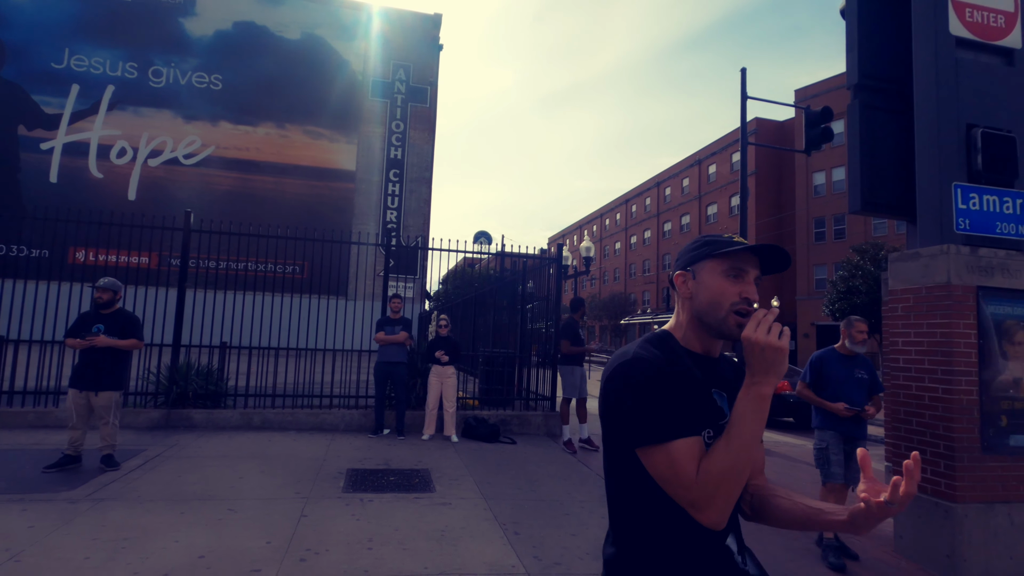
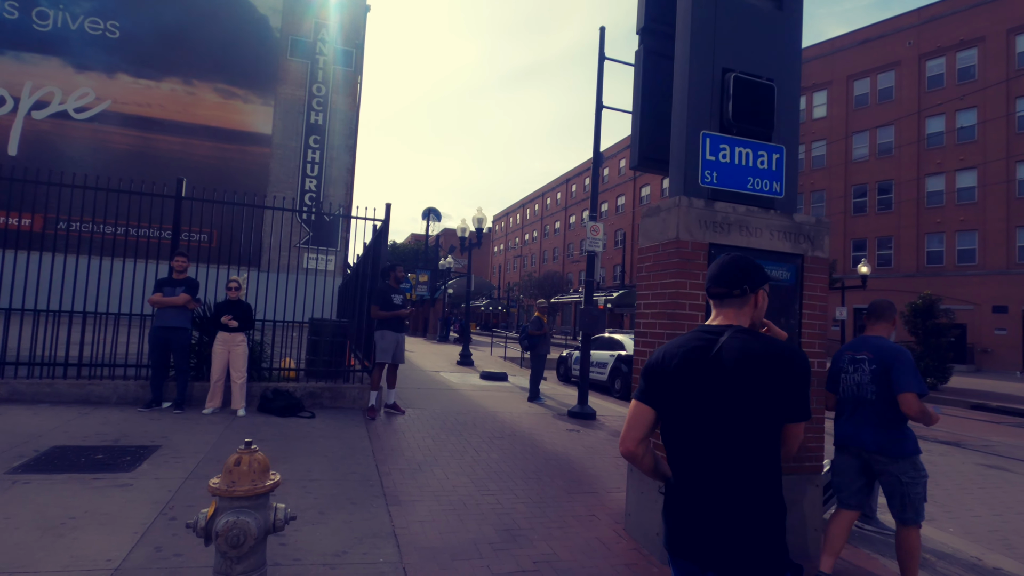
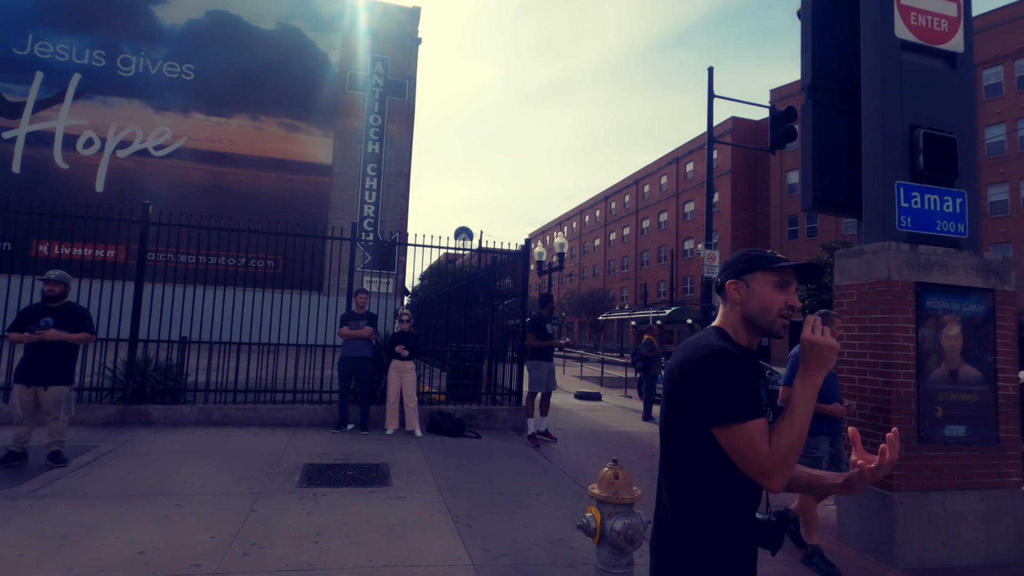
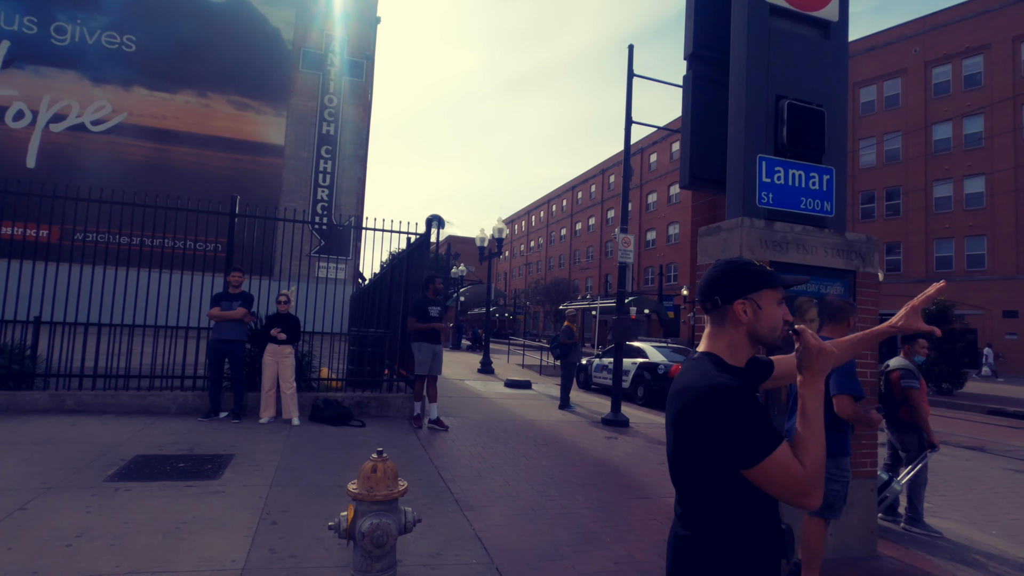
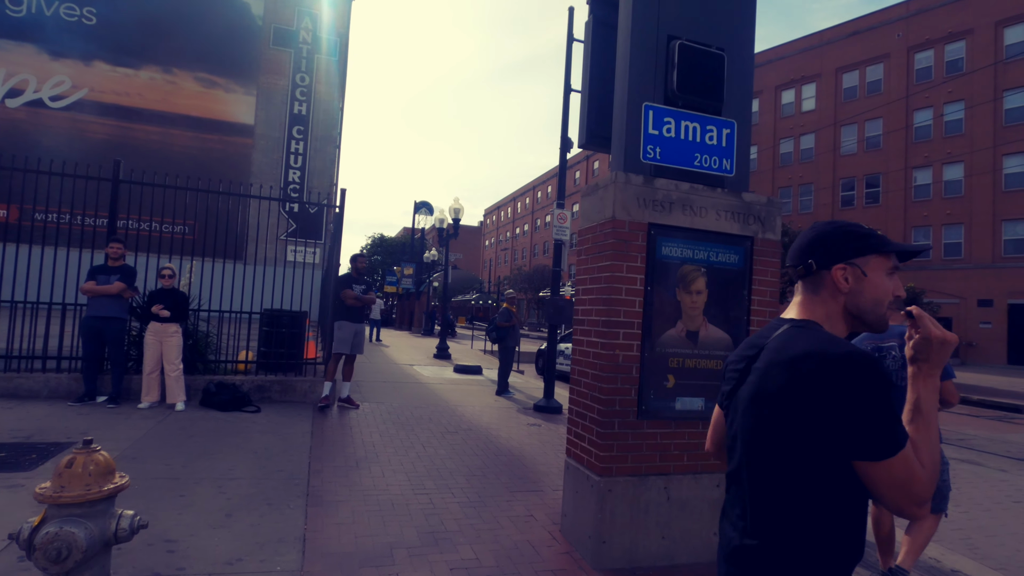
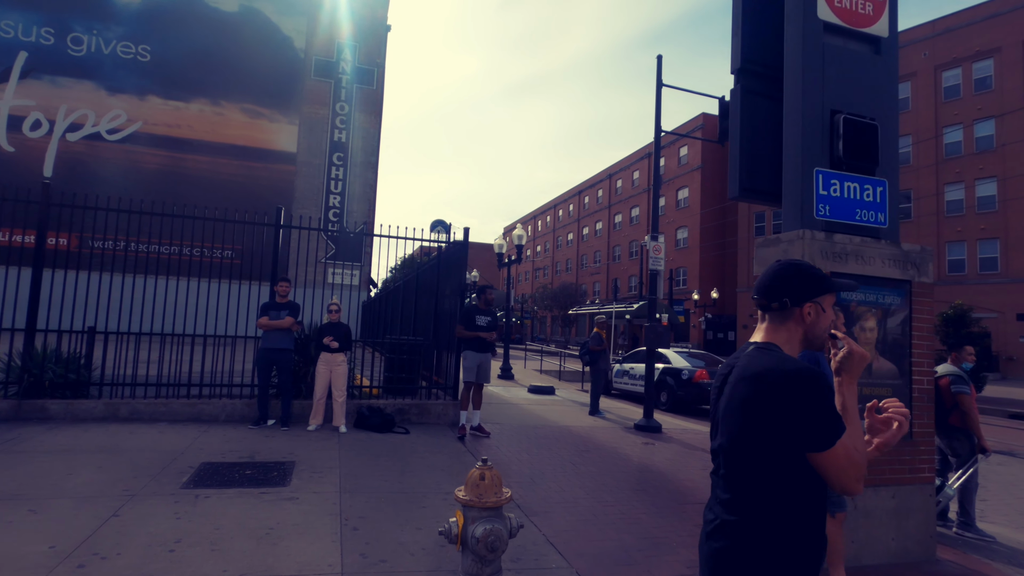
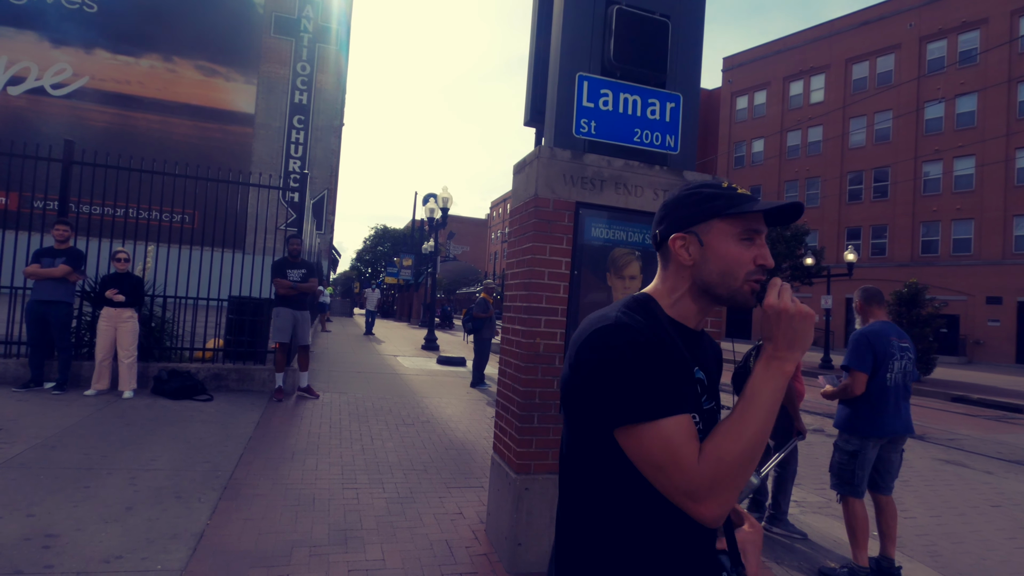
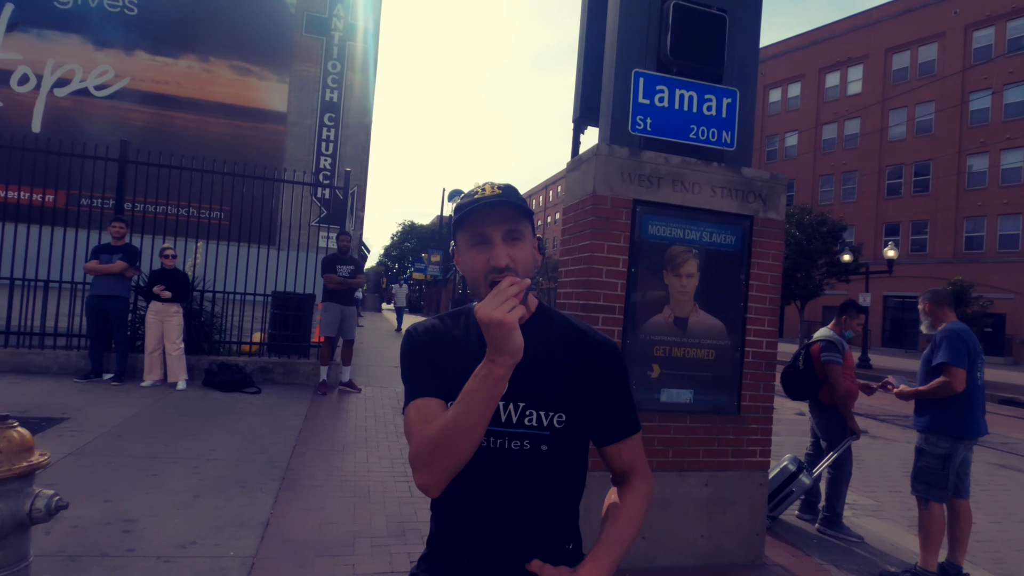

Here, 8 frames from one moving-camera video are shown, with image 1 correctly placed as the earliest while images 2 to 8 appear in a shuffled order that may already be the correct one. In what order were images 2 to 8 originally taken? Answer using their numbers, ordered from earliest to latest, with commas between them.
3, 6, 4, 2, 5, 7, 8
